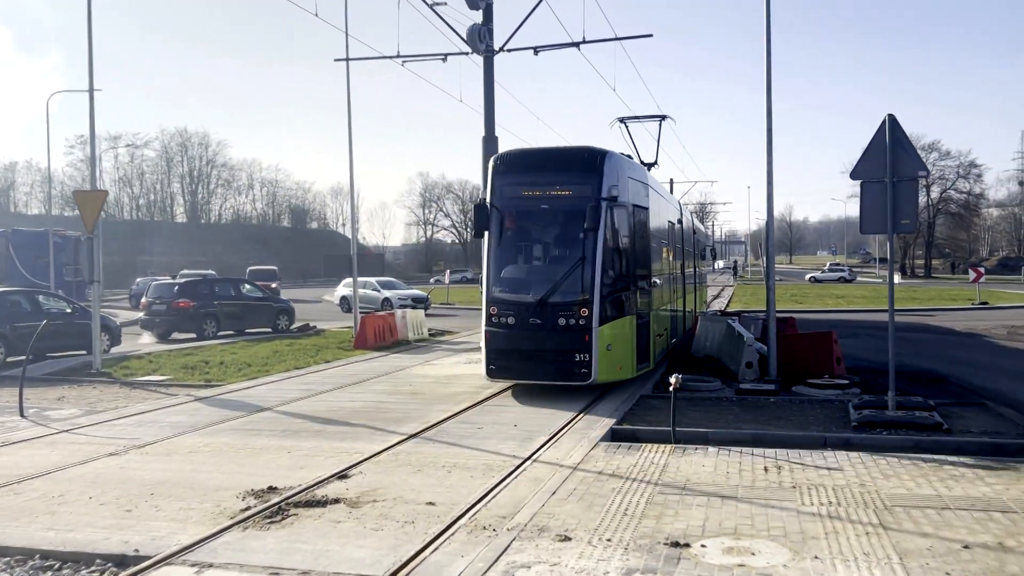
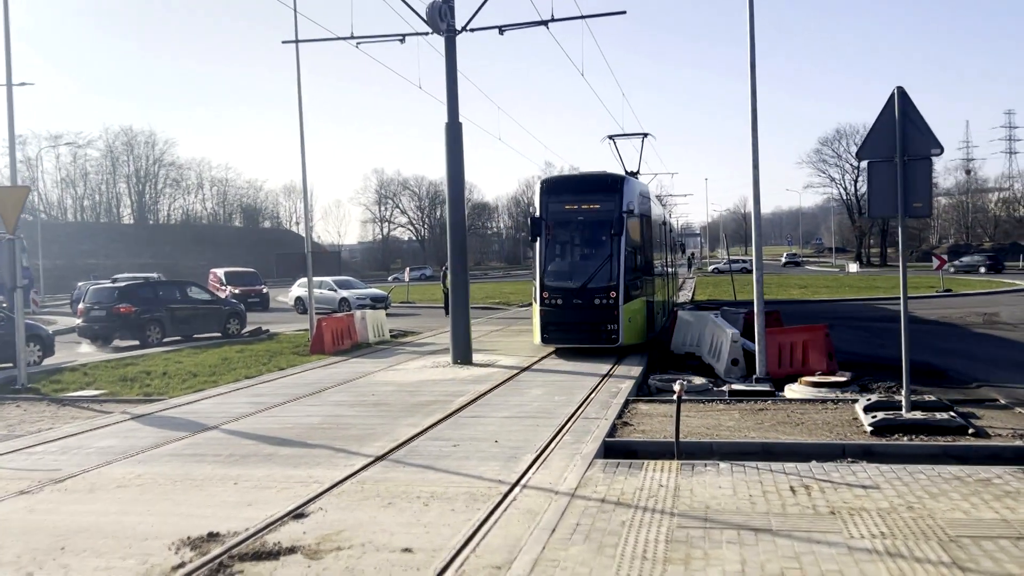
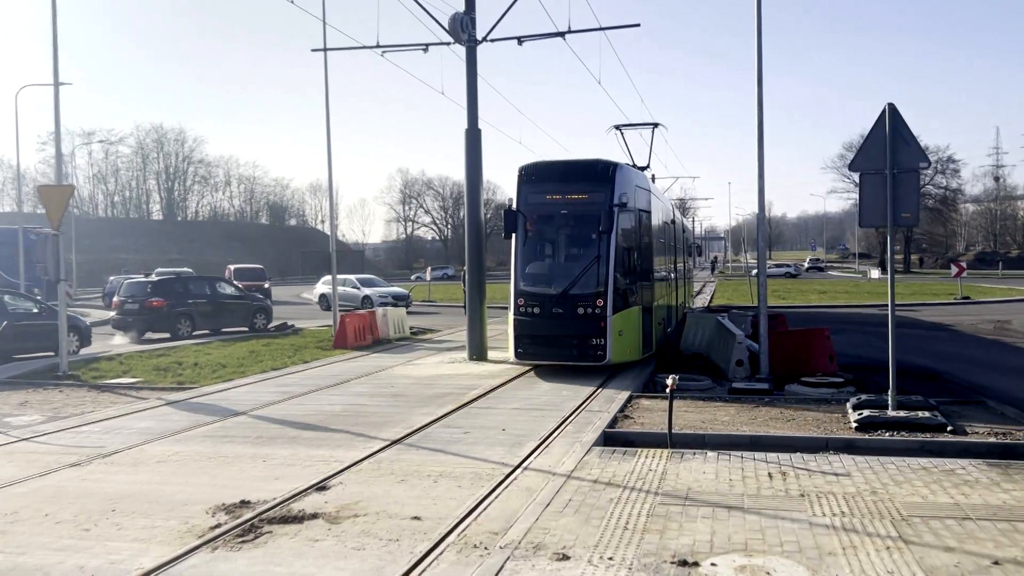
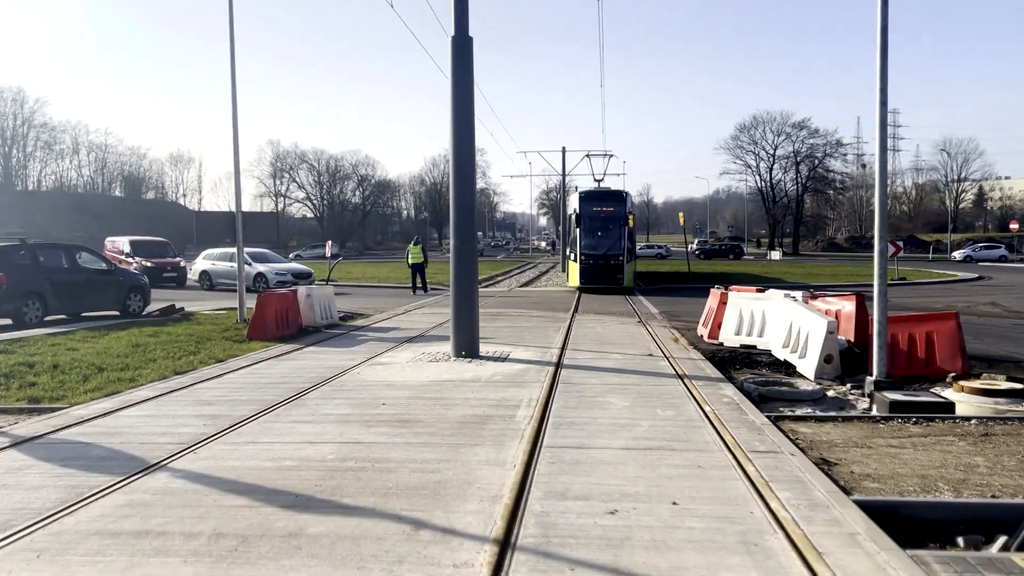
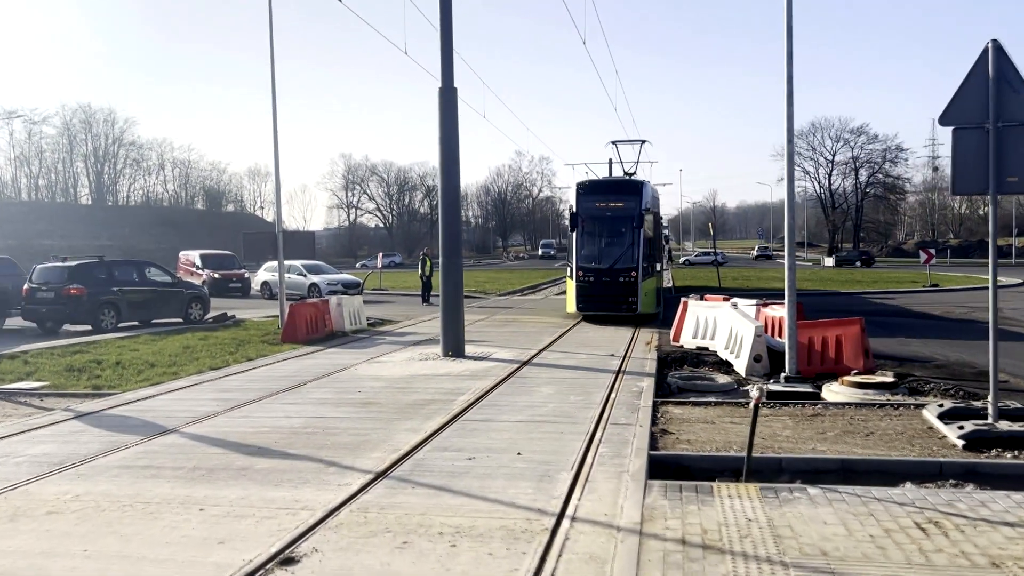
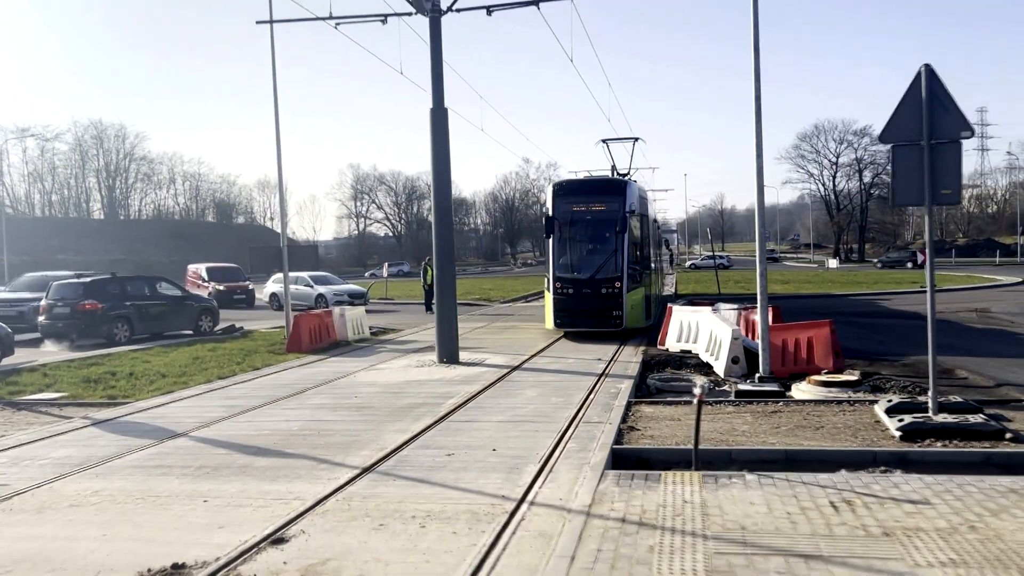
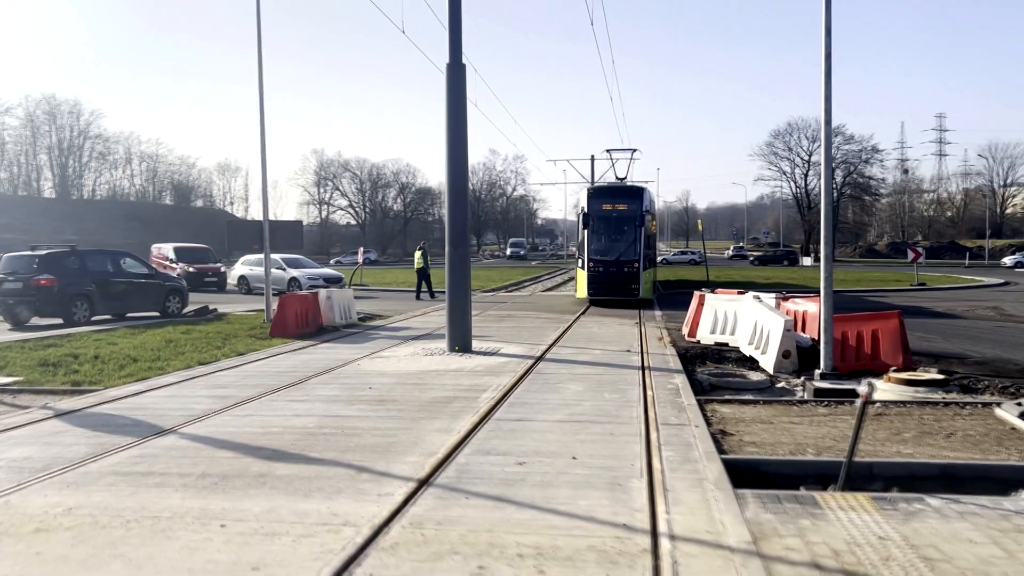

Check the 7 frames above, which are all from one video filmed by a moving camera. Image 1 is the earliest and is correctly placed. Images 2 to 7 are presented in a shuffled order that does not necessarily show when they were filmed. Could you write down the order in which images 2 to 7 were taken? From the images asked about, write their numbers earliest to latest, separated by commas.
3, 2, 6, 5, 7, 4
